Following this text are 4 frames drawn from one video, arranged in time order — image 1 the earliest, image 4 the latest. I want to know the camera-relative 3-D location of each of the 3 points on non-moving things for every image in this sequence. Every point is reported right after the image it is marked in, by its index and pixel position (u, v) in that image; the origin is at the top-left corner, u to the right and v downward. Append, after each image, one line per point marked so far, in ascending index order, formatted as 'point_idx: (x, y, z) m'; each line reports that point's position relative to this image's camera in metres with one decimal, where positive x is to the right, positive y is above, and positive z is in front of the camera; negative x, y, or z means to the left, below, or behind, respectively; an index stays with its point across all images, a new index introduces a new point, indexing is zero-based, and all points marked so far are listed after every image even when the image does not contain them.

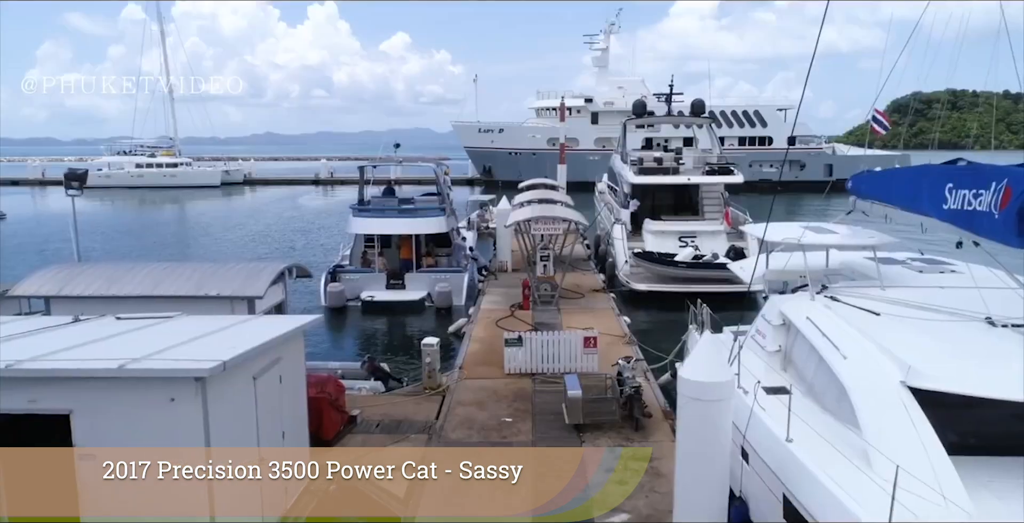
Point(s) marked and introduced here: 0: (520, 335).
0: (+0.1, -1.1, +10.2) m
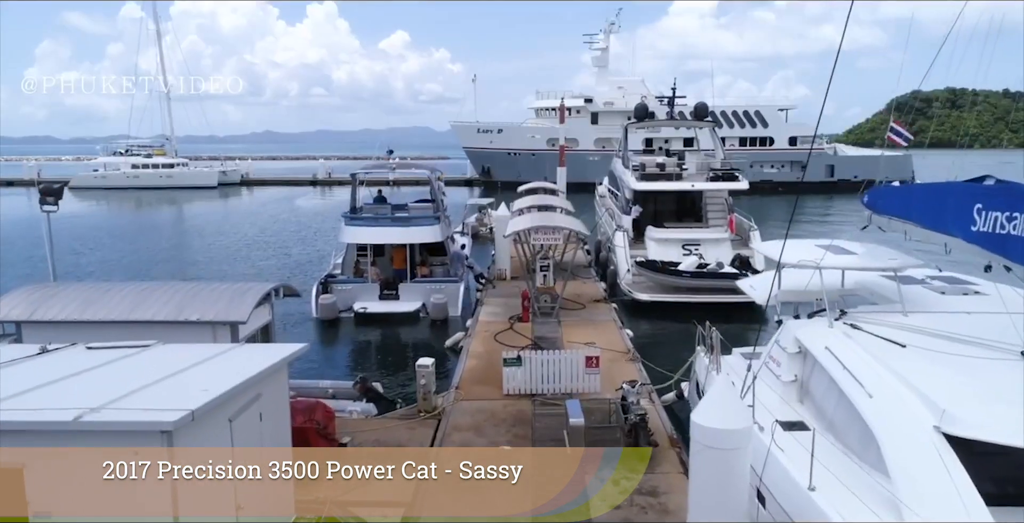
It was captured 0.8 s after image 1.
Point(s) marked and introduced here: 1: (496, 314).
0: (+0.1, -1.4, +9.8) m
1: (-0.4, -1.1, +14.3) m
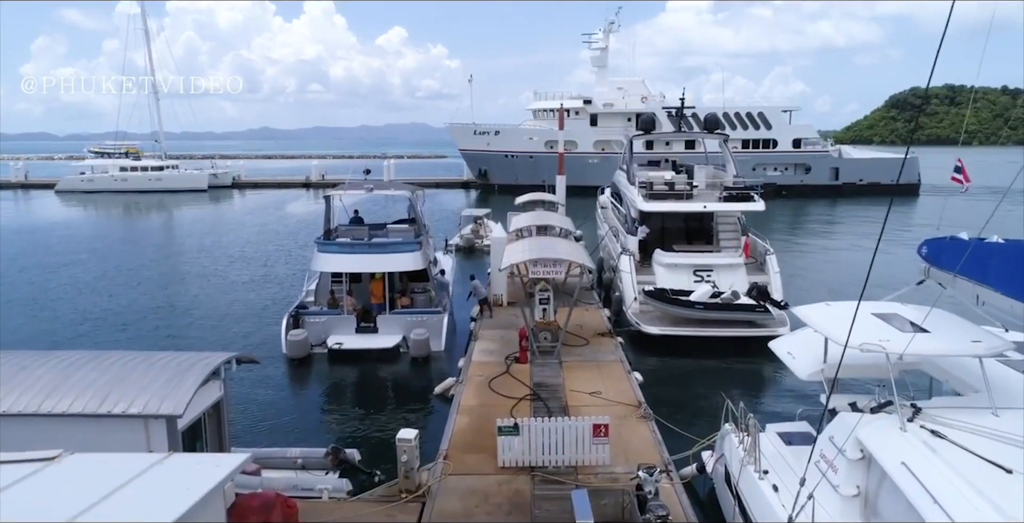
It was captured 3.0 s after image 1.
0: (+0.1, -2.1, +8.5) m
1: (-0.4, -1.8, +13.0) m
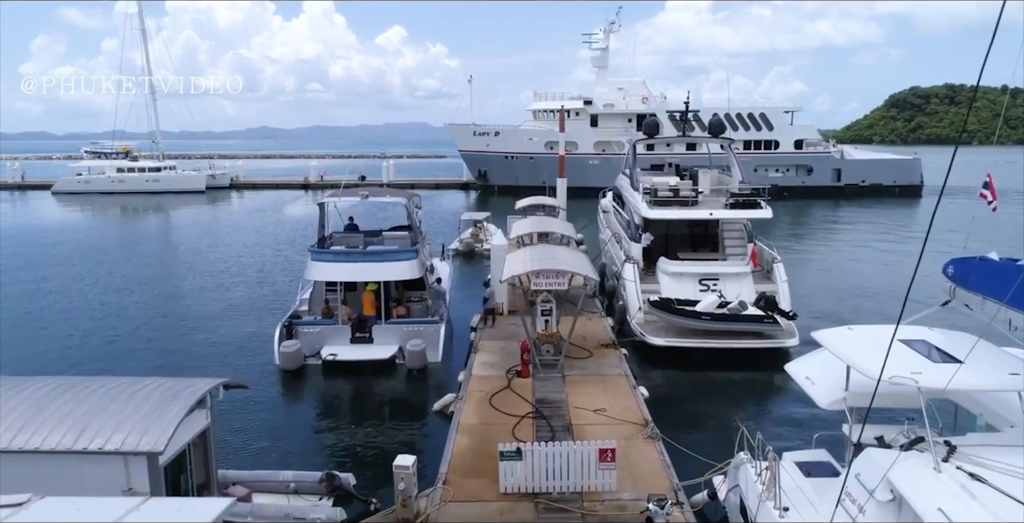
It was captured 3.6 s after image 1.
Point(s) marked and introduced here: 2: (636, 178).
0: (+0.1, -2.3, +8.1) m
1: (-0.4, -2.0, +12.6) m
2: (+3.4, +2.3, +18.5) m
